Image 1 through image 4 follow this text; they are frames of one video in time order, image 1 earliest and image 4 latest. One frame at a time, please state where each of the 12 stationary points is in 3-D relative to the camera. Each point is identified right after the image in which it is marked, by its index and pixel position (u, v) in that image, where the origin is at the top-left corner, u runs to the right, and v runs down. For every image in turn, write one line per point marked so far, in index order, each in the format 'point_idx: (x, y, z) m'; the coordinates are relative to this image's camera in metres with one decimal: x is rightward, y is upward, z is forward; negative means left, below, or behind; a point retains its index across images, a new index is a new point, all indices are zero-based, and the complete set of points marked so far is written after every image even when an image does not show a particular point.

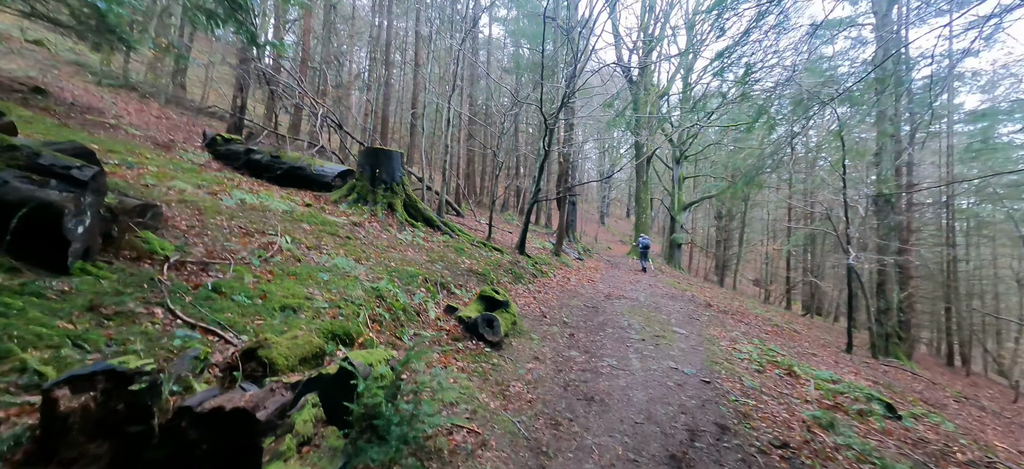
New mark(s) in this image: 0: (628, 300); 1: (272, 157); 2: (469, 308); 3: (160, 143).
0: (+2.6, -1.5, +9.6) m
1: (-5.5, +1.8, +9.8) m
2: (-0.6, -1.0, +5.8) m
3: (-7.9, +2.1, +9.5) m
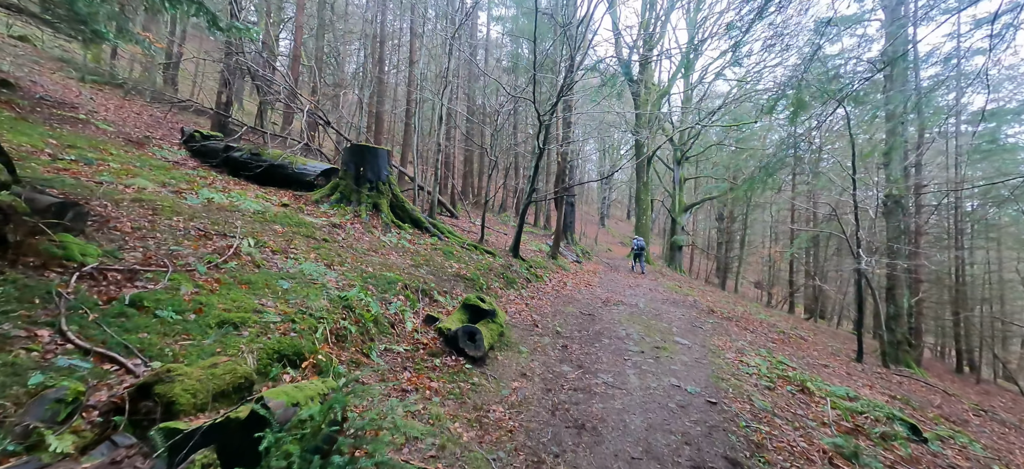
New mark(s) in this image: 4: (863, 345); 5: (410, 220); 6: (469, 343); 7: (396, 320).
0: (+2.5, -1.5, +9.1) m
1: (-5.6, +1.8, +9.3) m
2: (-0.7, -1.1, +5.3) m
3: (-8.0, +2.0, +9.0) m
4: (+9.1, -2.9, +11.1) m
5: (-2.3, +0.3, +9.5) m
6: (-0.5, -1.2, +4.7) m
7: (-1.3, -1.0, +4.9) m
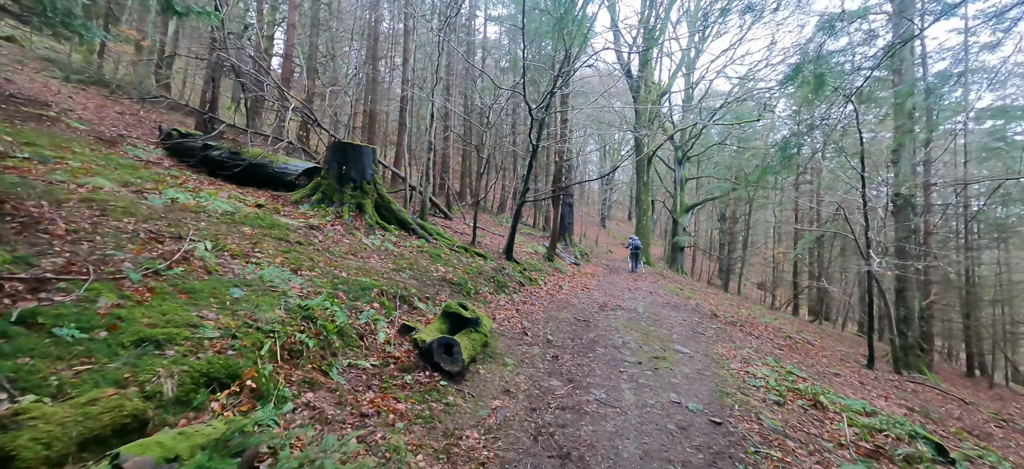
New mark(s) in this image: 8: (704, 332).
0: (+2.3, -1.6, +8.6) m
1: (-5.8, +1.7, +8.8) m
2: (-0.9, -1.1, +4.8) m
3: (-8.2, +2.0, +8.6) m
4: (+8.9, -2.9, +10.6) m
5: (-2.5, +0.3, +9.1) m
6: (-0.7, -1.2, +4.2) m
7: (-1.5, -1.0, +4.4) m
8: (+3.6, -1.8, +8.0) m
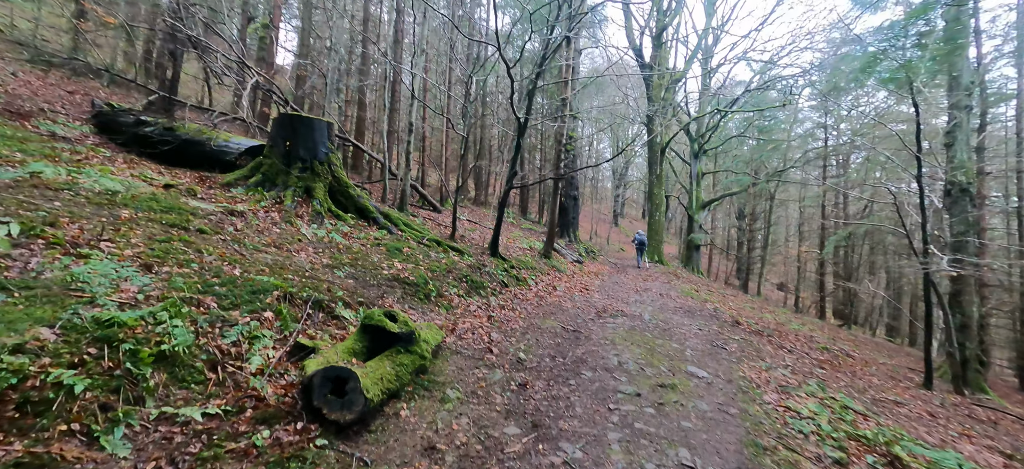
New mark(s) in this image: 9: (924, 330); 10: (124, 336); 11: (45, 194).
0: (+1.9, -1.4, +7.1) m
1: (-6.2, +1.9, +7.5) m
2: (-1.4, -0.9, +3.4) m
3: (-8.6, +2.1, +7.4) m
4: (+8.6, -2.7, +8.8) m
5: (-2.8, +0.4, +7.7) m
6: (-1.2, -1.1, +2.8) m
7: (-2.0, -0.8, +3.0) m
8: (+3.2, -1.7, +6.4) m
9: (+8.3, -1.9, +8.6) m
10: (-2.3, -0.6, +2.6) m
11: (-4.7, +0.4, +4.2) m
